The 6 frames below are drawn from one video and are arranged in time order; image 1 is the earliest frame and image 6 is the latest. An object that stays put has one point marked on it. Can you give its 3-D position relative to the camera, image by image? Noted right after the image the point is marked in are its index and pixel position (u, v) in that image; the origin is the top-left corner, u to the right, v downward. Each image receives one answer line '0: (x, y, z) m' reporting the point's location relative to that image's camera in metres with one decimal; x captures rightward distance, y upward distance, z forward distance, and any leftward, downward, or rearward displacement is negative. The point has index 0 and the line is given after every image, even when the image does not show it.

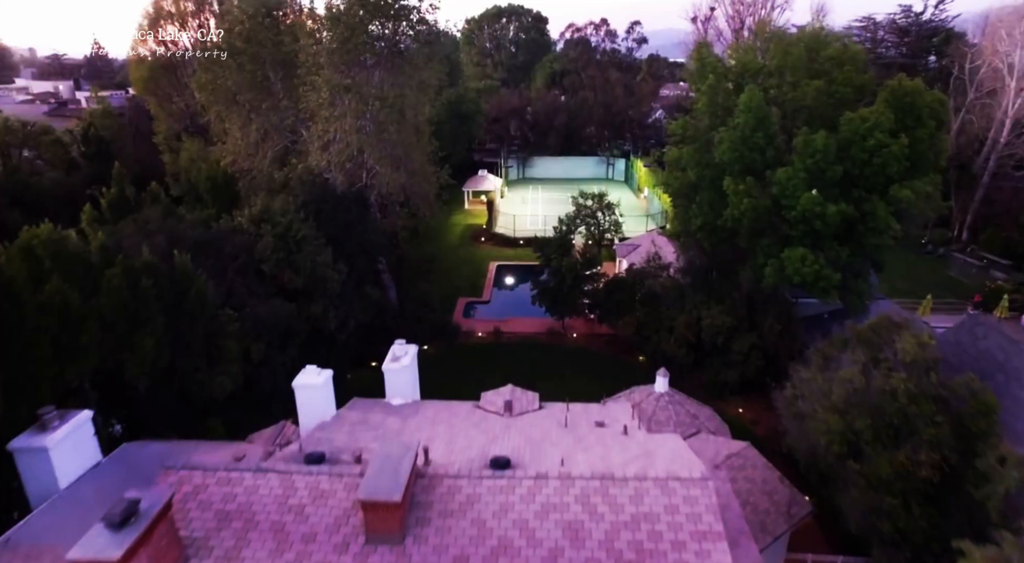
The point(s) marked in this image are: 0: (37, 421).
0: (-12.2, -3.6, +15.8) m
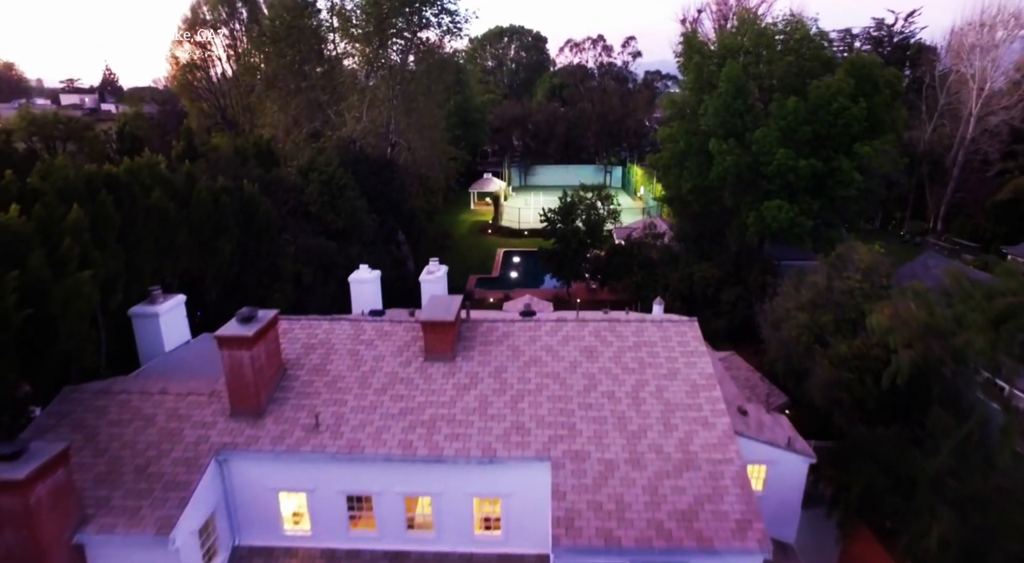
0: (-11.4, -0.5, +19.3) m
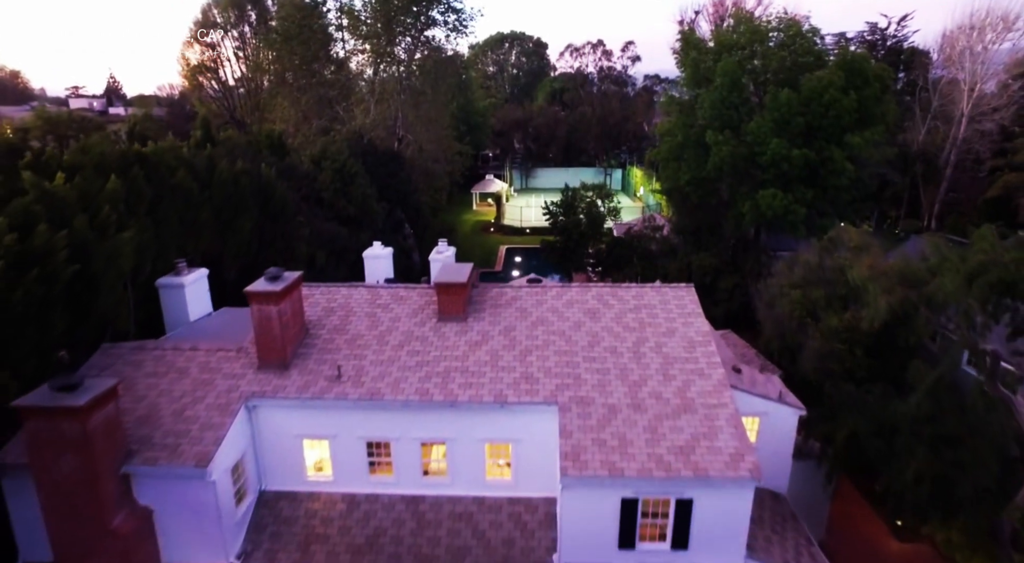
0: (-11.2, +0.4, +20.4) m
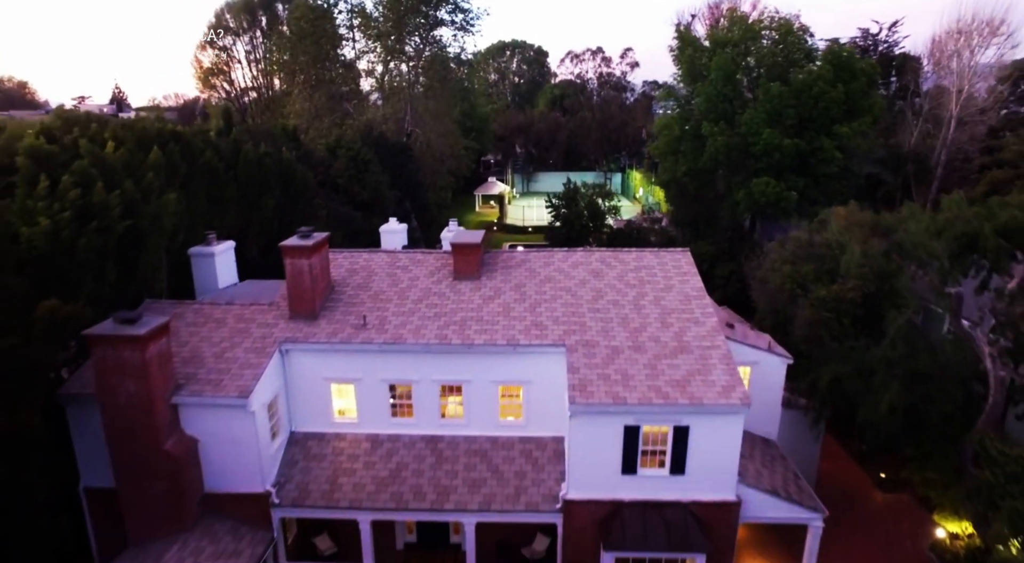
0: (-10.9, +1.5, +21.8) m
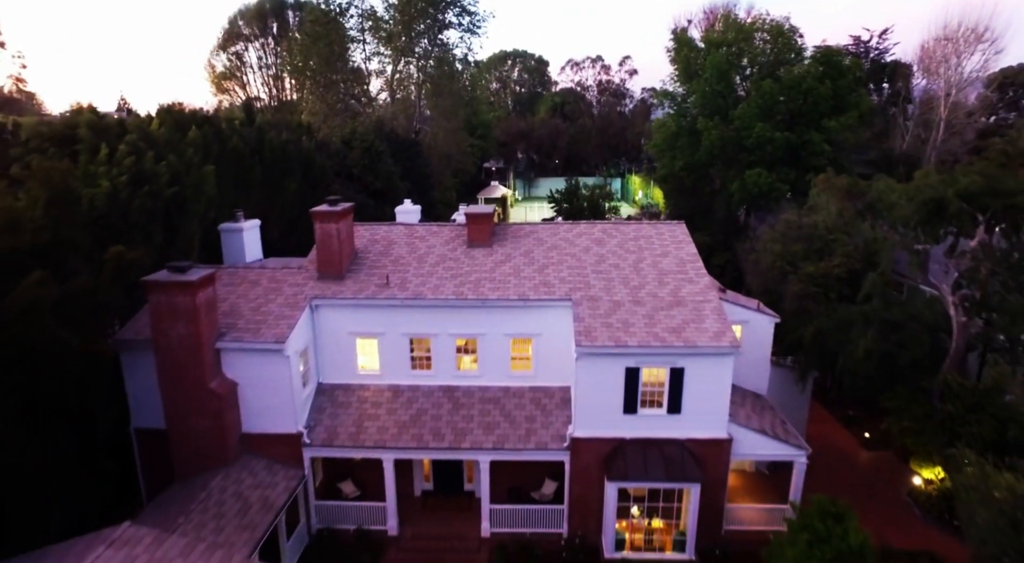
0: (-10.6, +2.5, +23.4) m
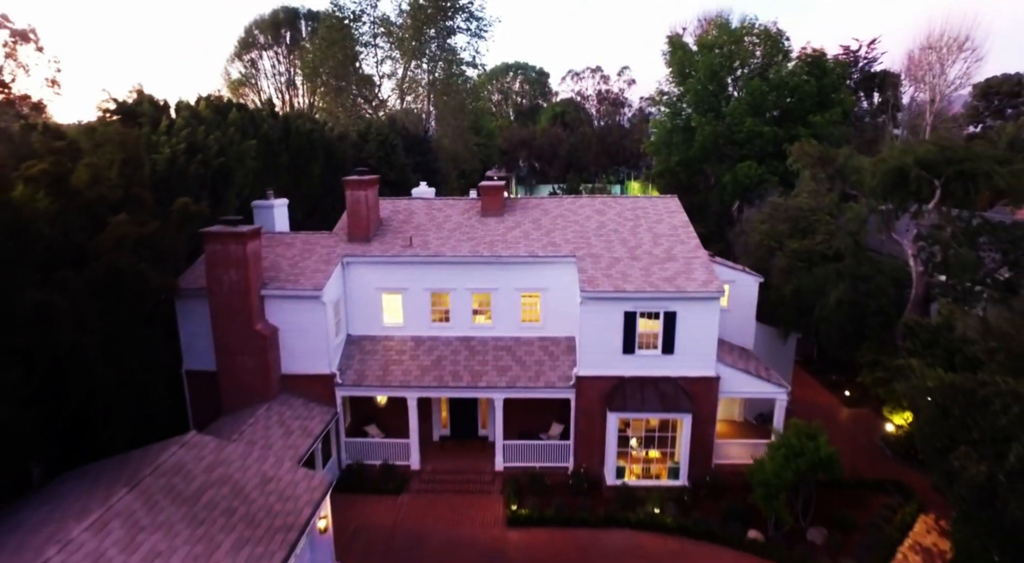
0: (-10.3, +3.6, +25.6) m
